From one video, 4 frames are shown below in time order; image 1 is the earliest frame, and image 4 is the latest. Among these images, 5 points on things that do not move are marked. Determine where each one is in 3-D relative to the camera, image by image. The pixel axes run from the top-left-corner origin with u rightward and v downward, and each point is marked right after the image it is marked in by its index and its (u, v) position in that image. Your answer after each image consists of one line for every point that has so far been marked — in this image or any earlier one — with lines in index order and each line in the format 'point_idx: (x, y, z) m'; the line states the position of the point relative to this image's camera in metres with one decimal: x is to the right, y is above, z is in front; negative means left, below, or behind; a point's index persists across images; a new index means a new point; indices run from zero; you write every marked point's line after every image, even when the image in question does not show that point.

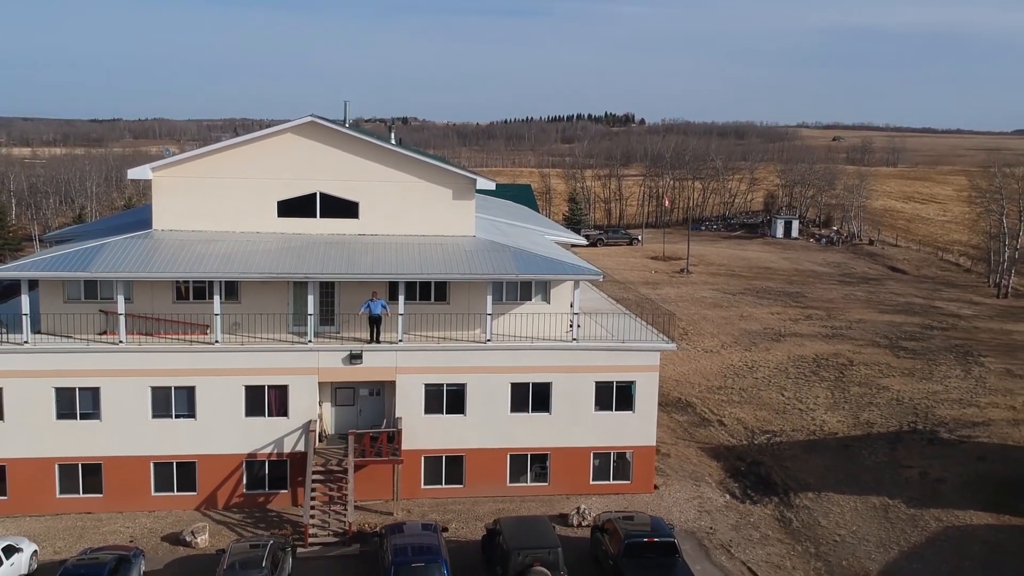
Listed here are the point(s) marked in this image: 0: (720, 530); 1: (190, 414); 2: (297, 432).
0: (+4.9, -5.7, +19.2) m
1: (-7.8, -3.0, +19.6) m
2: (-5.3, -3.5, +19.8) m
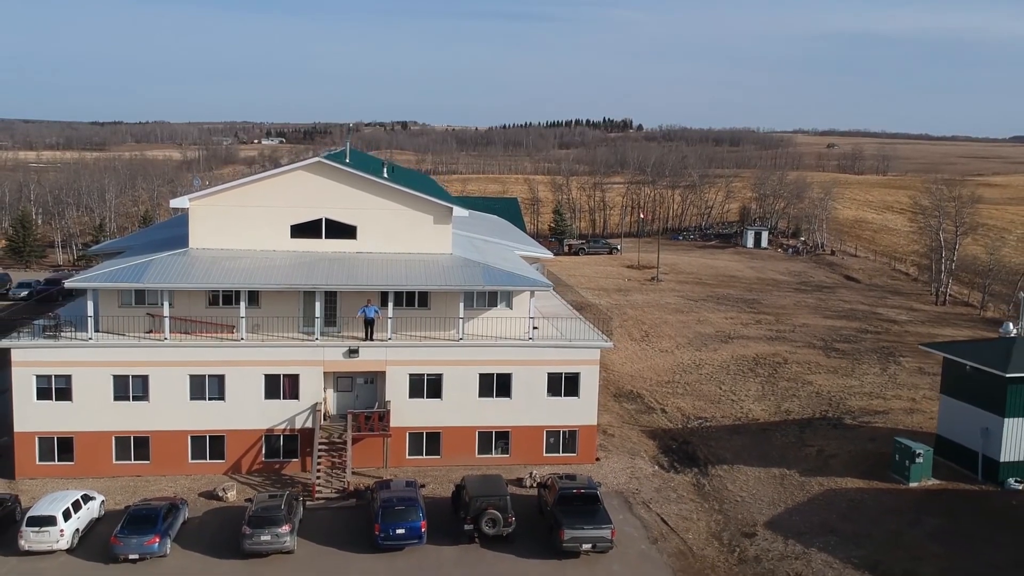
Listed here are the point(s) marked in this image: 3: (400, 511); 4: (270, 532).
0: (+3.9, -6.0, +24.0) m
1: (-8.7, -3.2, +24.4) m
2: (-6.3, -3.7, +24.6) m
3: (-2.8, -5.5, +20.0) m
4: (-5.8, -5.9, +19.5) m
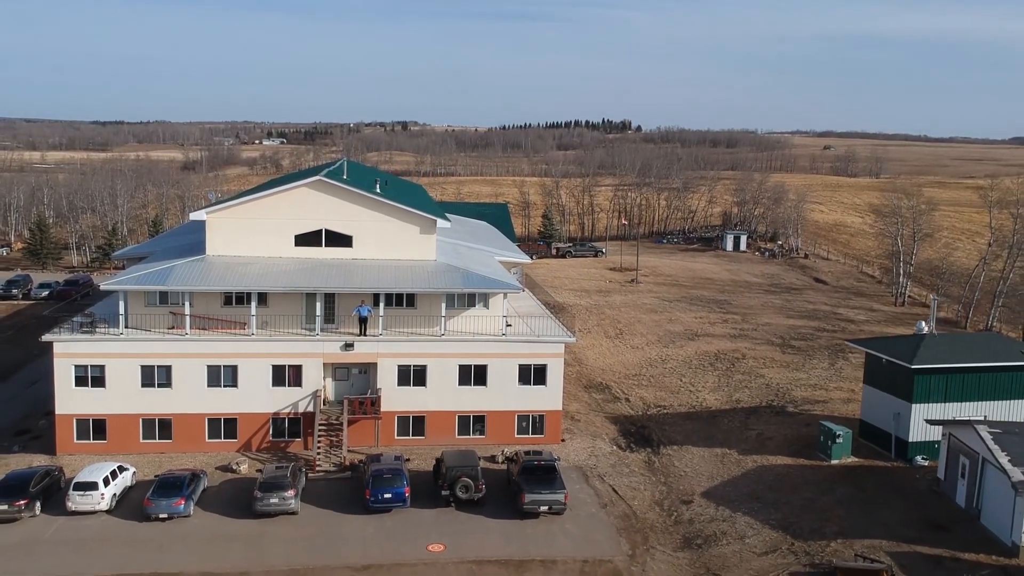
0: (+3.0, -6.1, +27.7) m
1: (-9.6, -3.3, +28.1) m
2: (-7.1, -3.8, +28.3) m
3: (-3.6, -5.6, +23.7) m
4: (-6.7, -5.9, +23.2) m
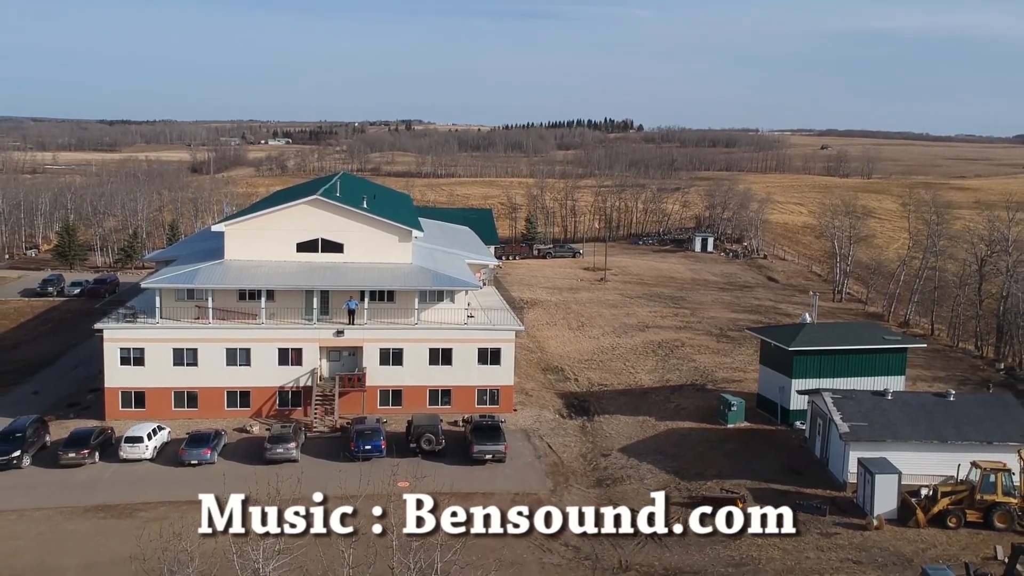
0: (+1.3, -6.0, +34.5) m
1: (-11.4, -3.2, +34.9) m
2: (-8.9, -3.7, +35.2) m
3: (-5.4, -5.5, +30.5) m
4: (-8.5, -5.9, +30.0) m
